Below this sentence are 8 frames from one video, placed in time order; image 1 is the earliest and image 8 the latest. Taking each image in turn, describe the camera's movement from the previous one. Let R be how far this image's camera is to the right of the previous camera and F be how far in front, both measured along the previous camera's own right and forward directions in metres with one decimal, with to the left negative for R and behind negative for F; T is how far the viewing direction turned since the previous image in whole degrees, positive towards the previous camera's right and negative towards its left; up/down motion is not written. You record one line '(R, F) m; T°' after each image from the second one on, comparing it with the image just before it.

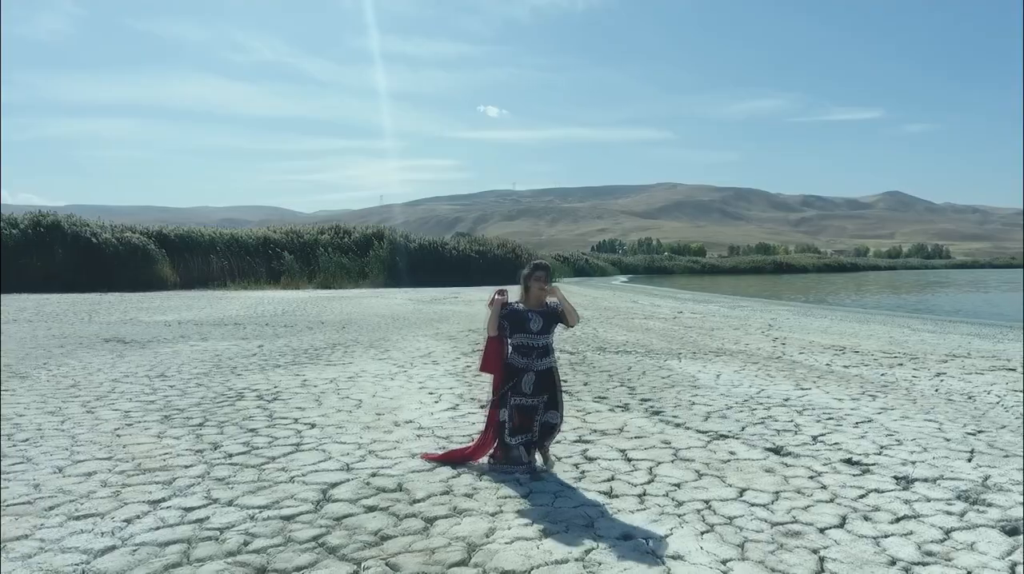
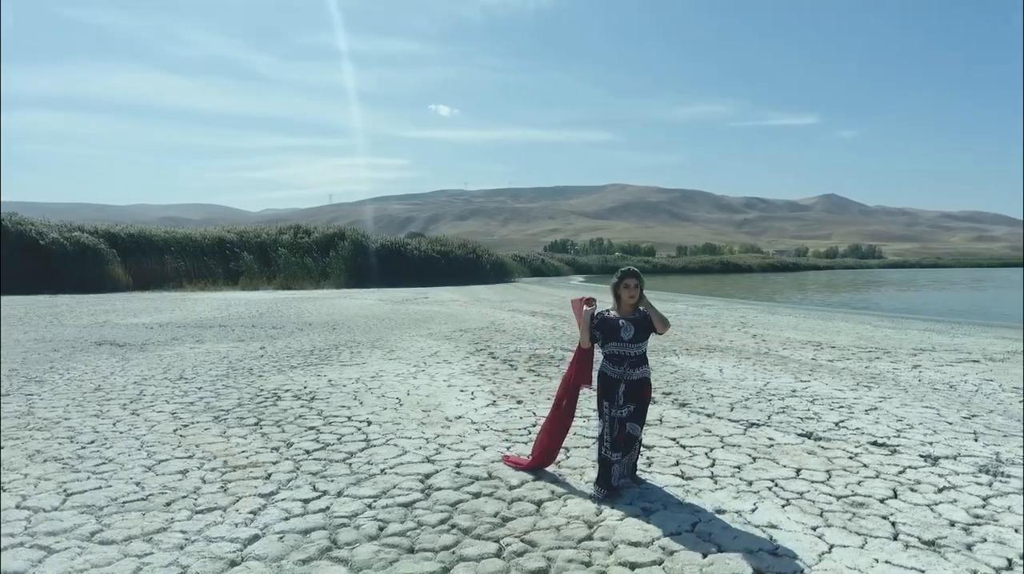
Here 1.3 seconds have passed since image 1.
(-1.2, -0.4) m; +5°
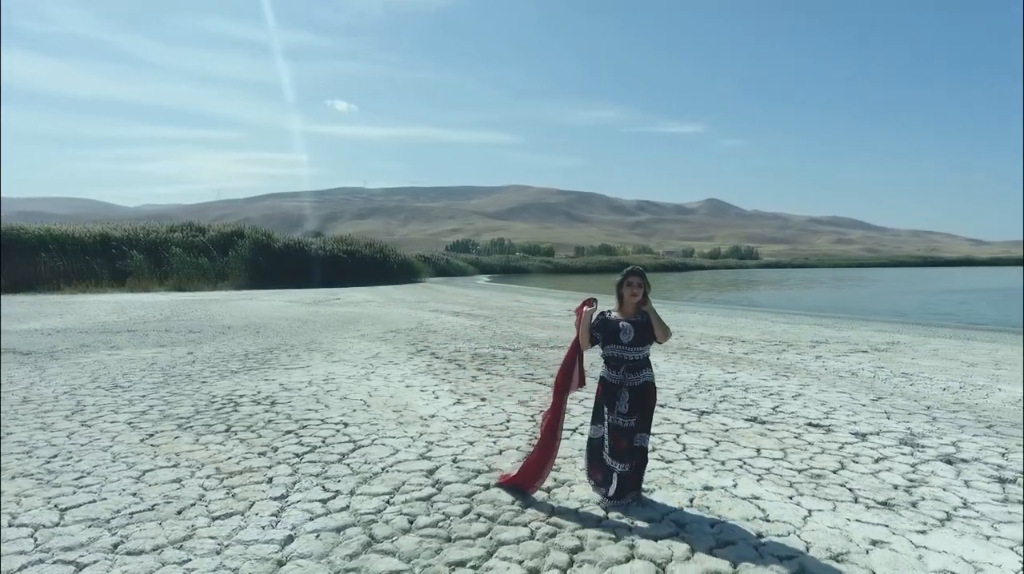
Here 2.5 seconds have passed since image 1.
(-0.9, -0.3) m; +9°
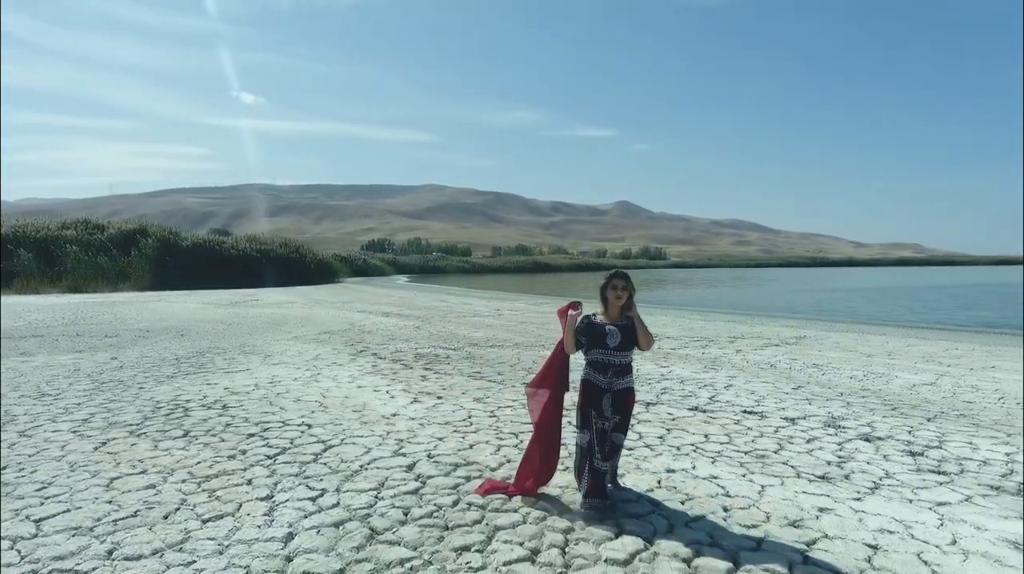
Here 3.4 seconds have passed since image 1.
(-0.6, -0.3) m; +8°
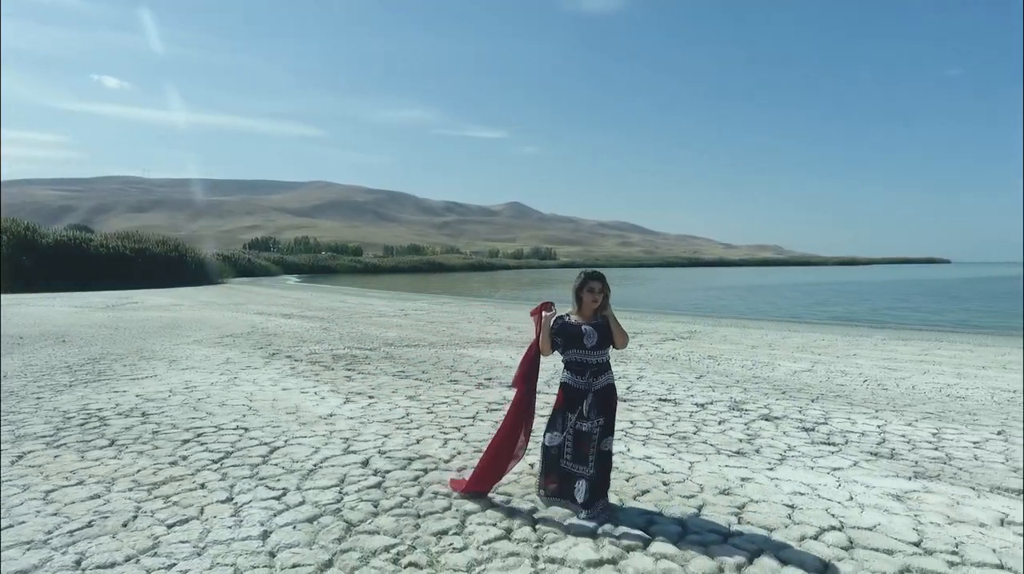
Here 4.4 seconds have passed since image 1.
(-0.6, -0.3) m; +10°
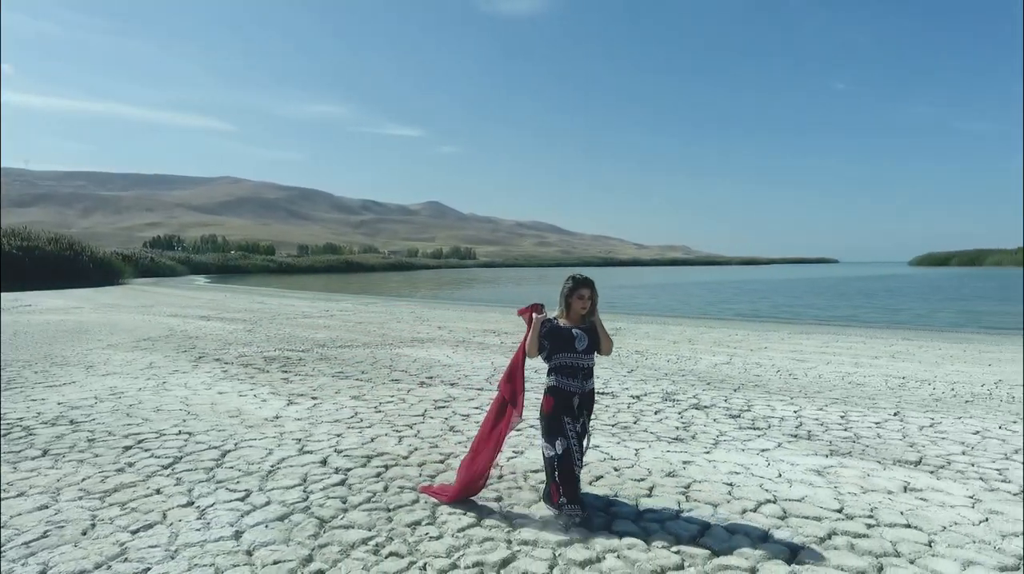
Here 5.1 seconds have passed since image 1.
(-0.4, -0.2) m; +7°
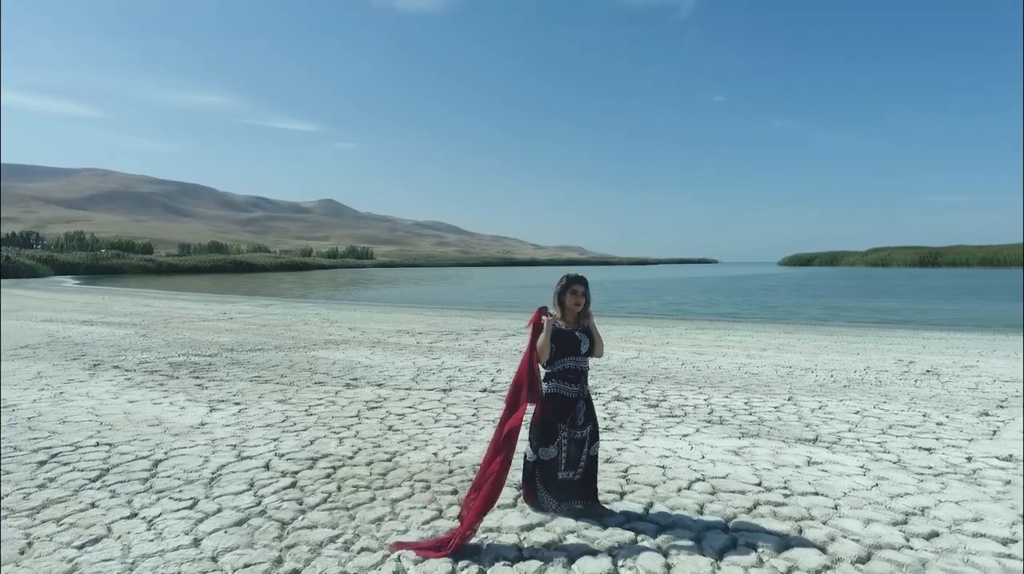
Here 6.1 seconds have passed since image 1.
(-0.5, -0.2) m; +9°
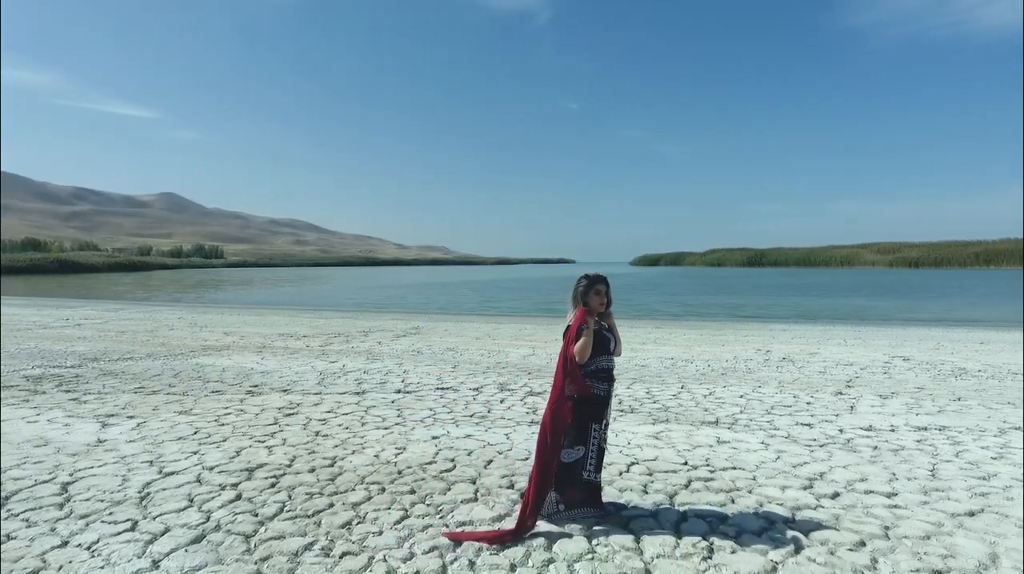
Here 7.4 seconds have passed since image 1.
(-0.8, -0.1) m; +12°
